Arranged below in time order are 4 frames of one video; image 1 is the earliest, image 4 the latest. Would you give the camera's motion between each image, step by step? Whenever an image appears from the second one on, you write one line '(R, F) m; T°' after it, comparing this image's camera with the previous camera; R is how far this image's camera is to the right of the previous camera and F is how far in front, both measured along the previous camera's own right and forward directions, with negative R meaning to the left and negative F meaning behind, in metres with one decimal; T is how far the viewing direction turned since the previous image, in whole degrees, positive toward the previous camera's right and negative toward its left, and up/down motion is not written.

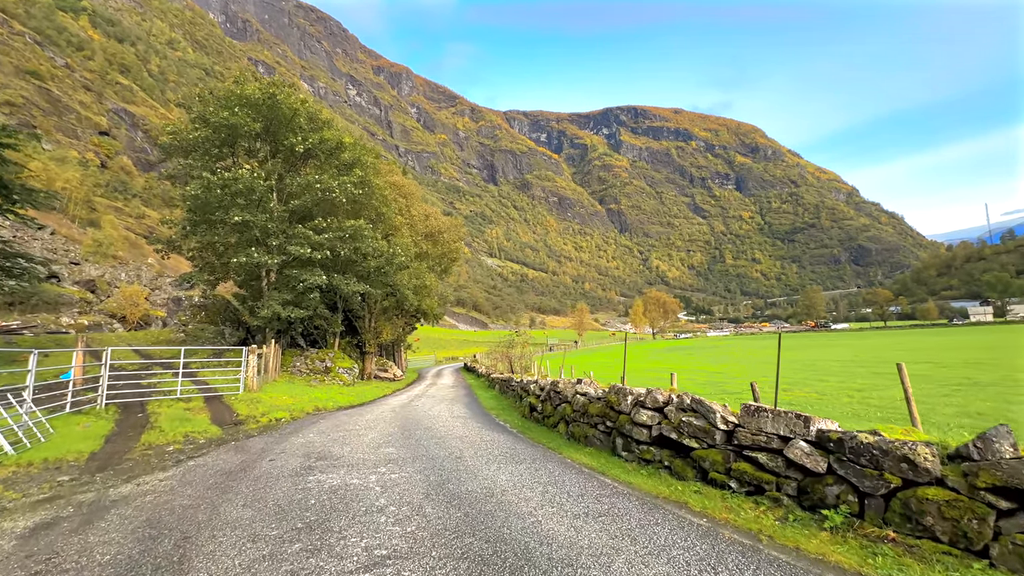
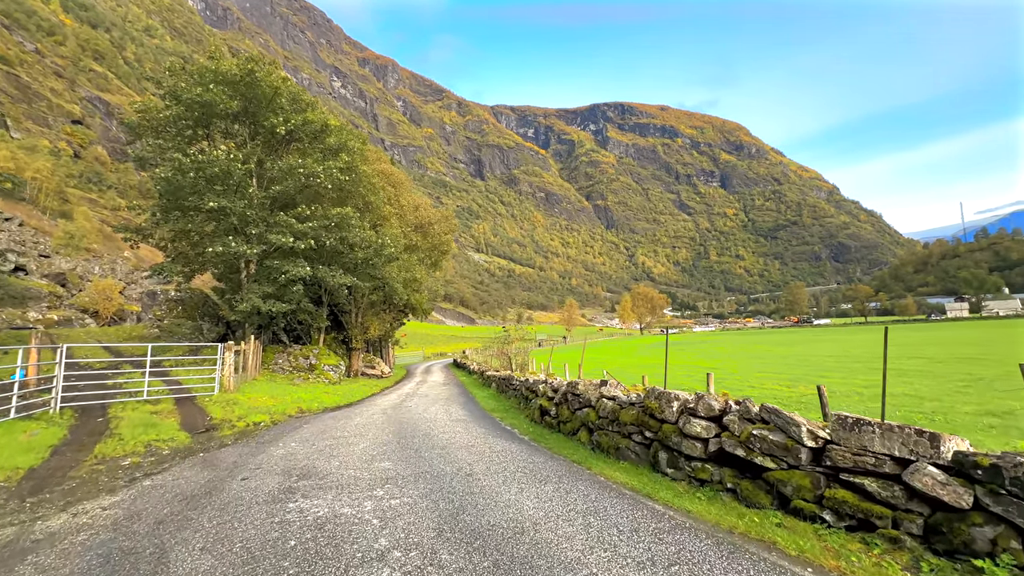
(-0.5, +1.3) m; +2°
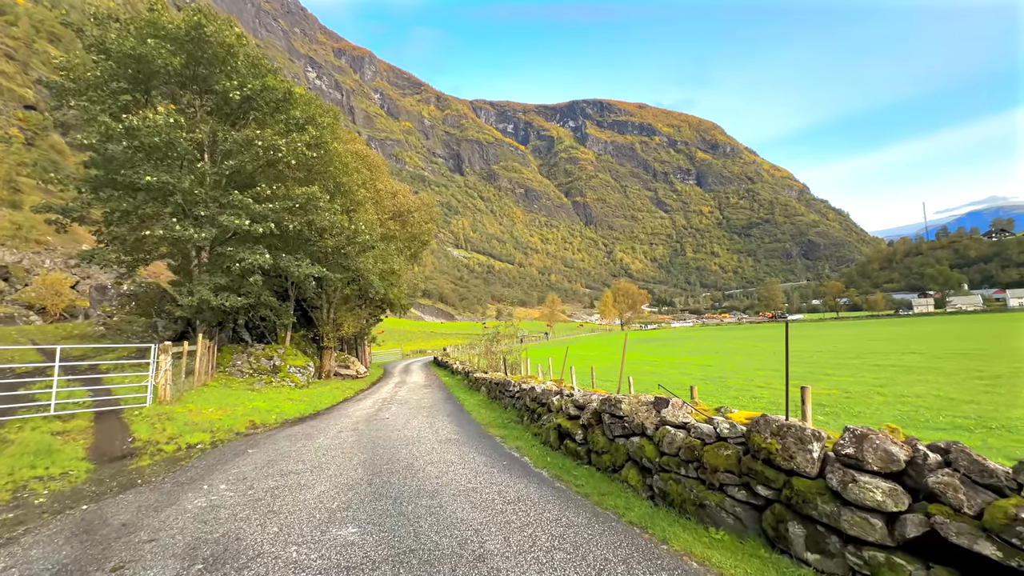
(-0.6, +2.6) m; +3°
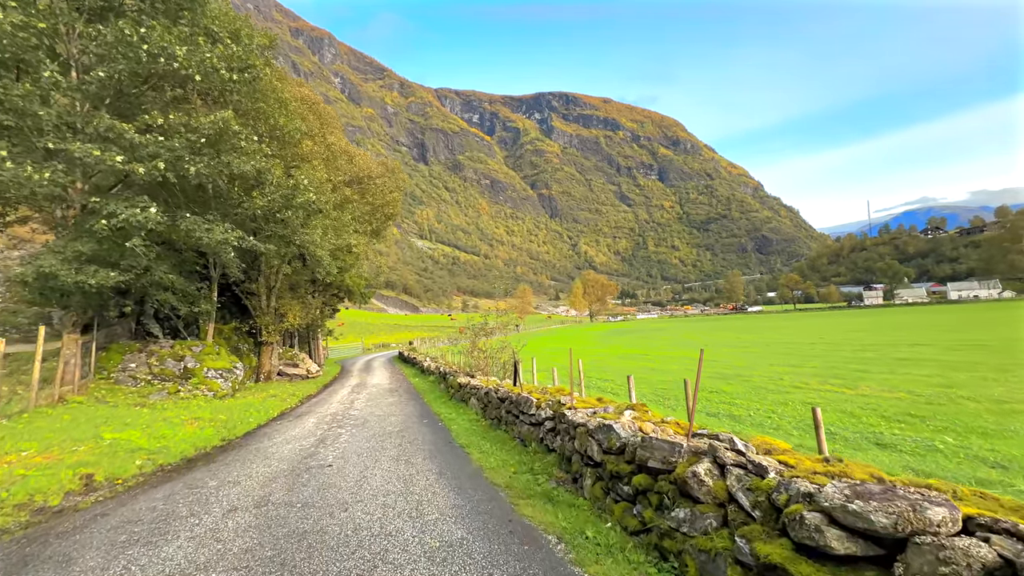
(-1.2, +5.5) m; +5°
